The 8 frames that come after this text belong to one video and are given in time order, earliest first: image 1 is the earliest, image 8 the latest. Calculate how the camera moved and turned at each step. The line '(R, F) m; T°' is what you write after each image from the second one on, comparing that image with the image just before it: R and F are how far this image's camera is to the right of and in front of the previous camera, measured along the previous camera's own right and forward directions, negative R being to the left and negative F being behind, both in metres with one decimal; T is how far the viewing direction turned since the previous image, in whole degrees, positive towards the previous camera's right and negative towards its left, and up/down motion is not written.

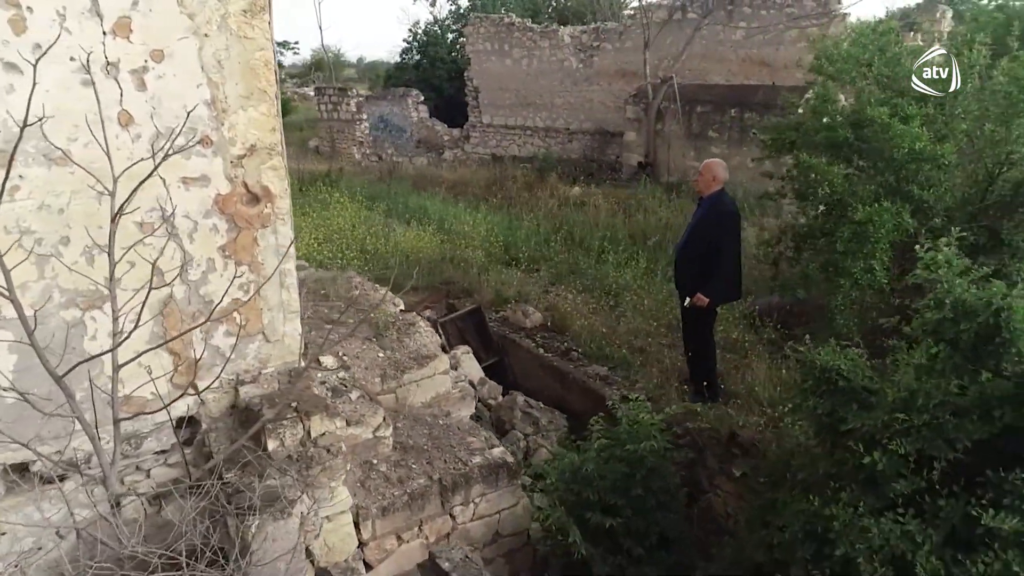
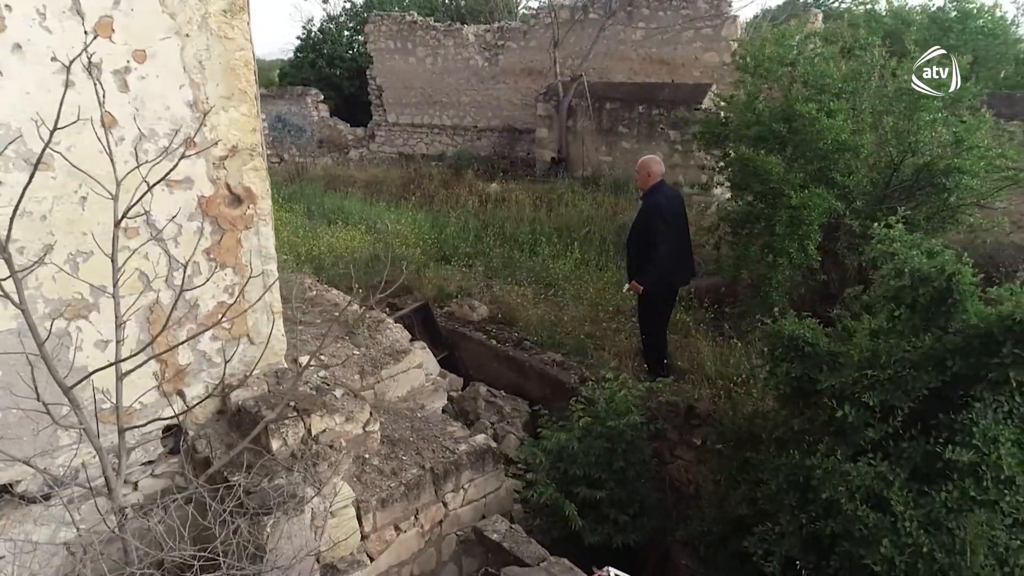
(-0.4, -0.1) m; +9°
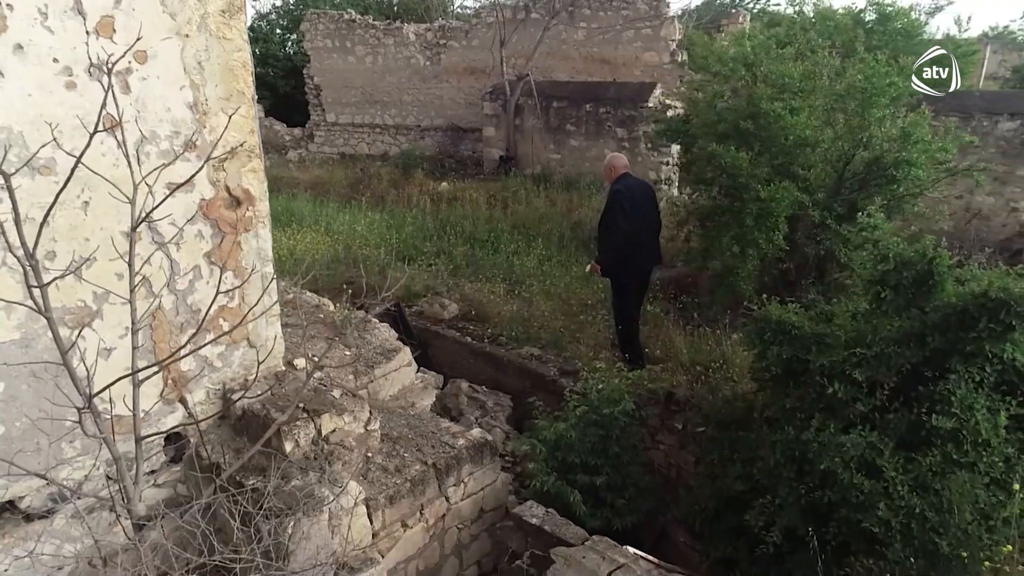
(-0.3, -0.1) m; +6°
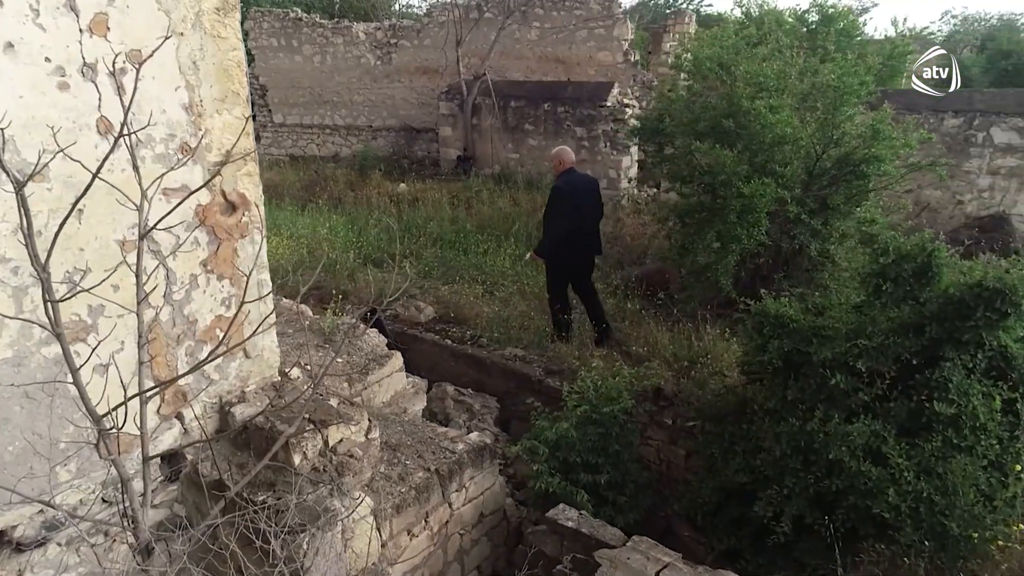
(-0.3, 0.0) m; +5°
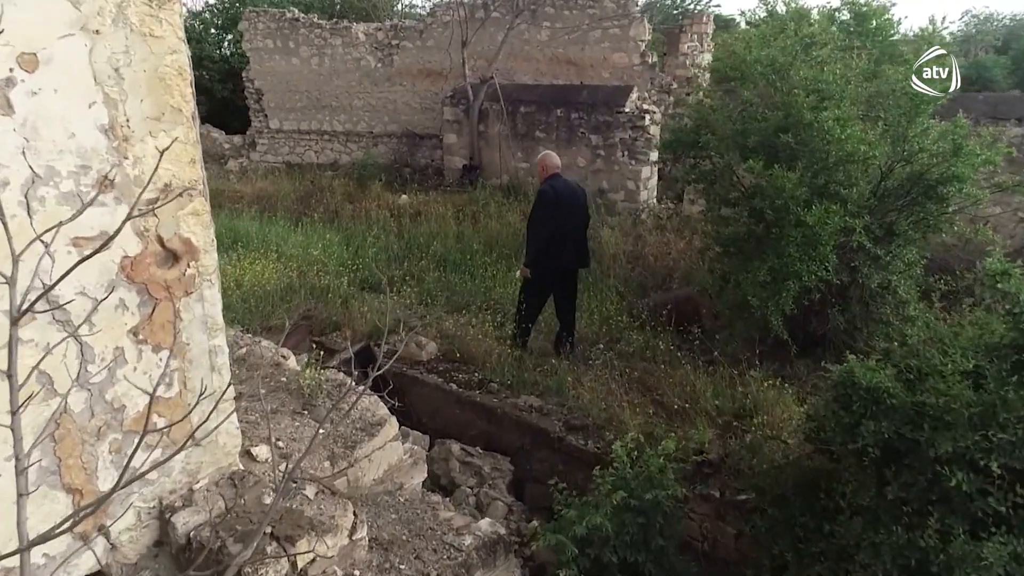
(-0.1, +0.7) m; 0°
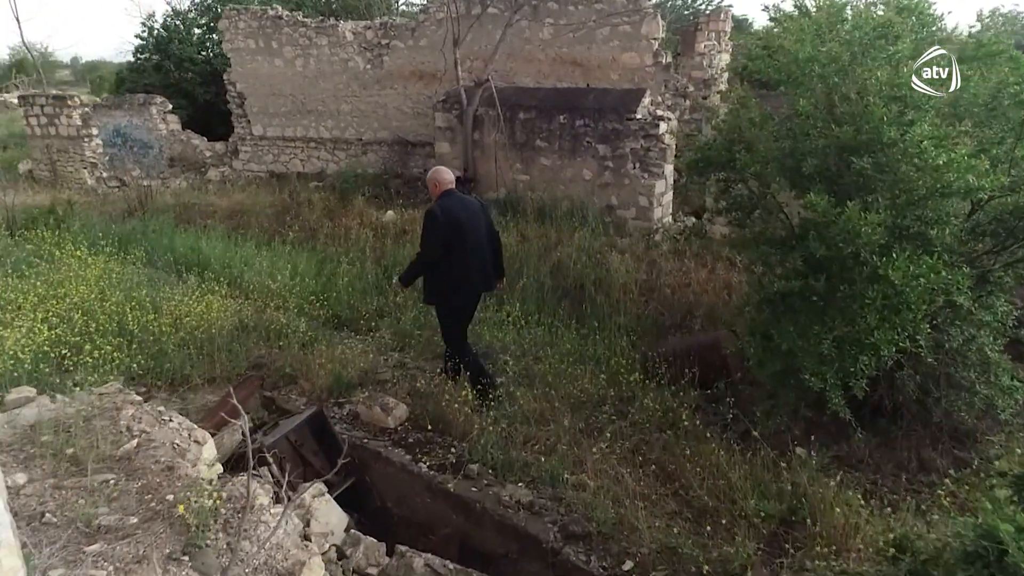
(+0.1, +0.9) m; -1°
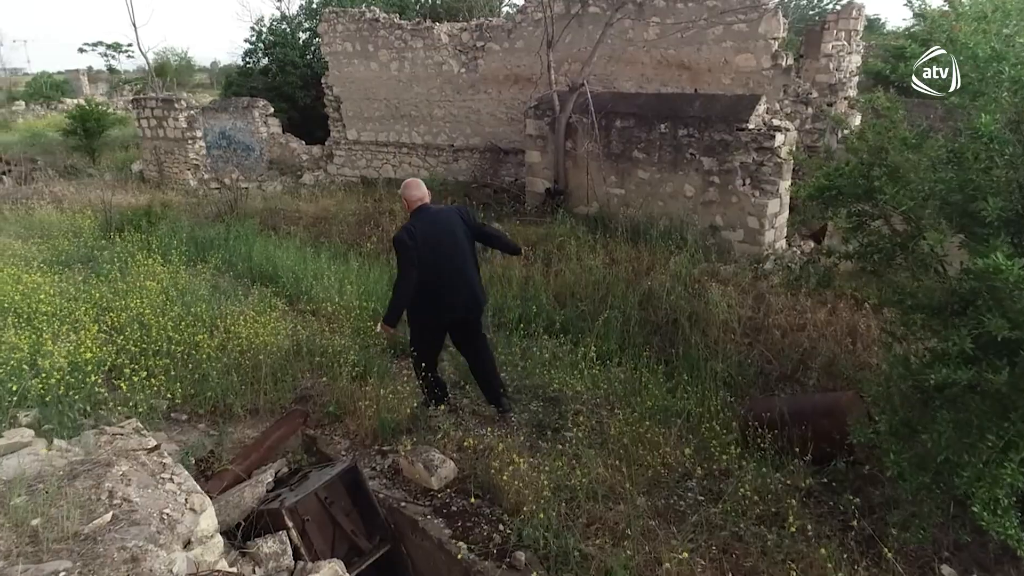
(+0.1, +0.7) m; -8°
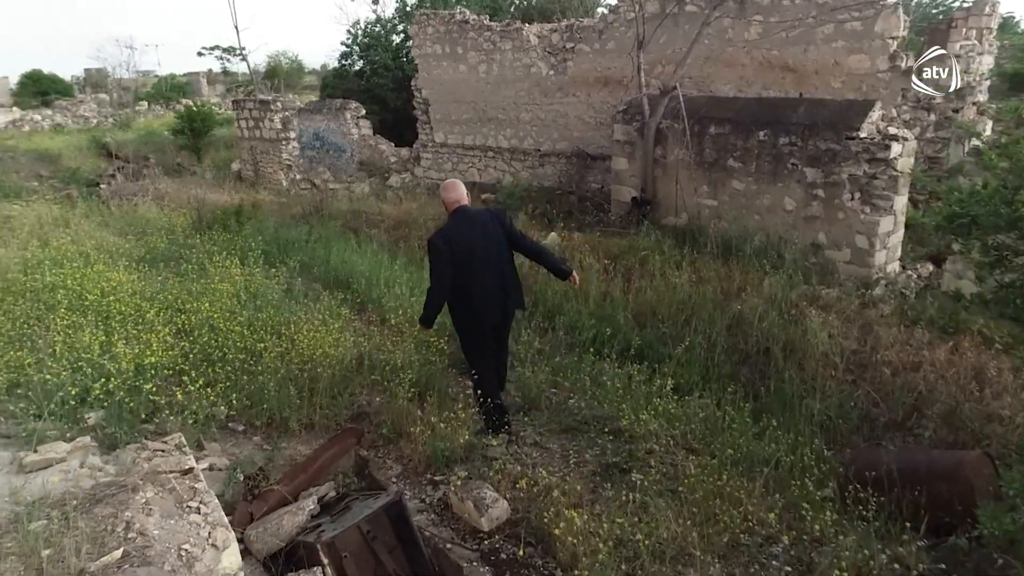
(+0.1, +0.3) m; -7°
